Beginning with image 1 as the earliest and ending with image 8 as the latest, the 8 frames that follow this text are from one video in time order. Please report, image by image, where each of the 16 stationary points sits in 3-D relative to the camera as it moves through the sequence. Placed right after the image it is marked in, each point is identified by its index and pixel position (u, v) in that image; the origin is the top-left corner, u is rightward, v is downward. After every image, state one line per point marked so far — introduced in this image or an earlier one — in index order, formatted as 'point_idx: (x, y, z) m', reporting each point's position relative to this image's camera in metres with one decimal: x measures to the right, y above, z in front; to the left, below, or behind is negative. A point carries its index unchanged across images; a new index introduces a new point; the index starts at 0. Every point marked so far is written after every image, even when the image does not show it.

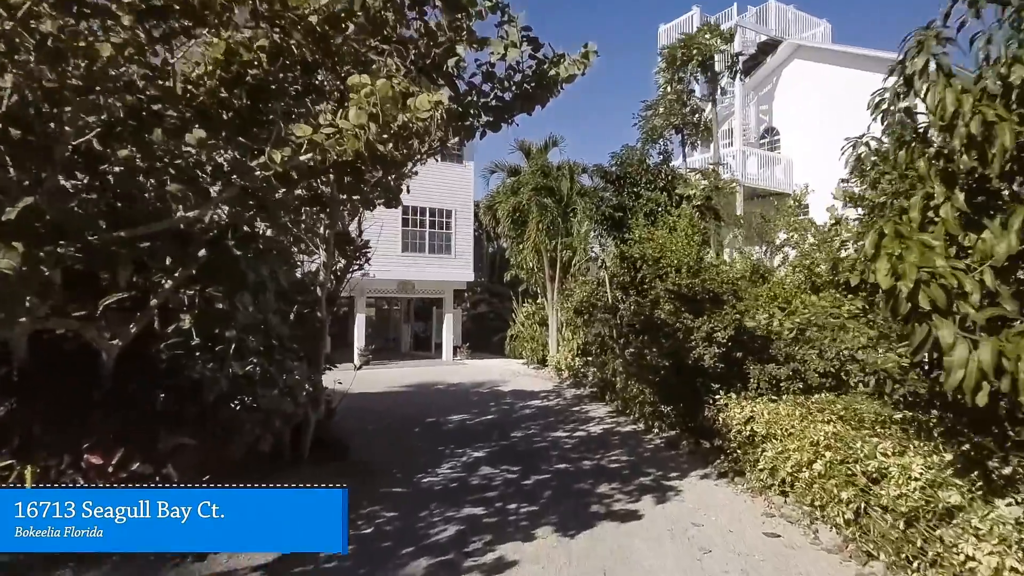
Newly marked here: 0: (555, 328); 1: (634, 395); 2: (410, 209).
0: (+1.2, -1.2, +17.5) m
1: (+2.0, -1.8, +10.6) m
2: (-3.3, +2.5, +19.9) m
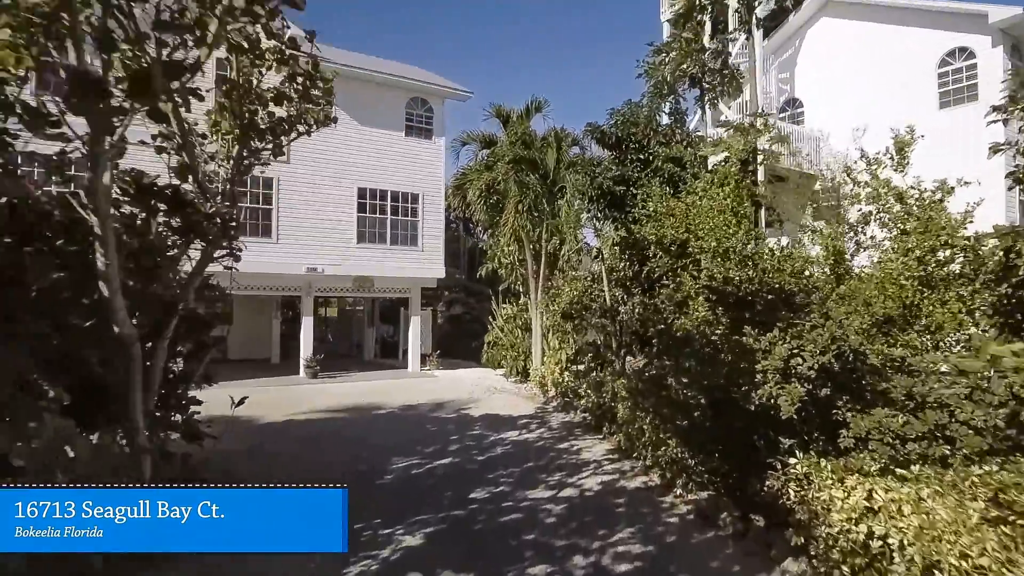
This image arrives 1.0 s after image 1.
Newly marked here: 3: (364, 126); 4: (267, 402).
0: (+0.6, -1.1, +14.5) m
1: (+1.6, -1.7, +7.6) m
2: (-3.9, +2.6, +16.8) m
3: (-3.9, +4.3, +16.7) m
4: (-4.9, -2.3, +12.7) m
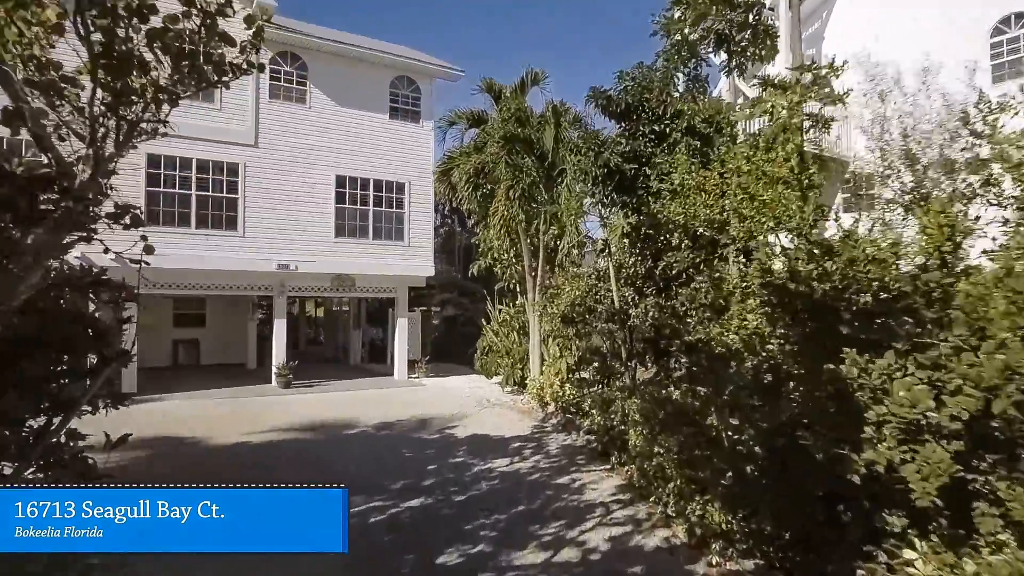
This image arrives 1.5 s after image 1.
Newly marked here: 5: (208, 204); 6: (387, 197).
0: (+0.5, -1.1, +12.8) m
1: (+1.4, -1.7, +6.0) m
2: (-4.0, +2.6, +15.2) m
3: (-4.0, +4.3, +15.1) m
4: (-5.0, -2.3, +11.1) m
5: (-6.5, +1.8, +13.6) m
6: (-3.1, +2.3, +15.7) m
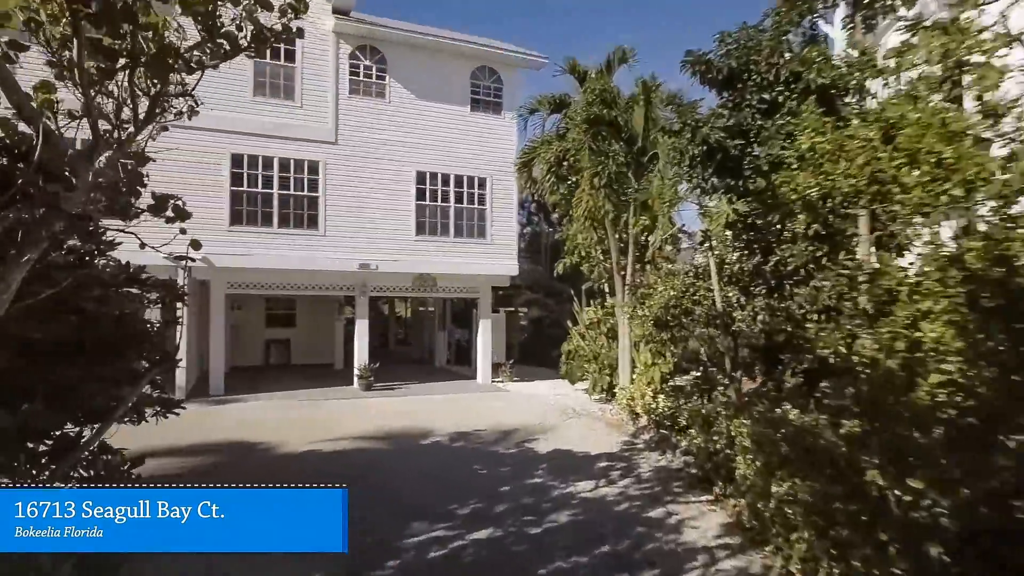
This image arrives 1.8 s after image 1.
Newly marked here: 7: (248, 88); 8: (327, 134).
0: (+2.1, -1.1, +11.6) m
1: (+2.1, -1.7, +4.7) m
2: (-2.0, +2.6, +14.6) m
3: (-2.0, +4.3, +14.6) m
4: (-3.6, -2.3, +10.8) m
5: (-4.7, +1.8, +13.4) m
6: (-1.0, +2.3, +15.1) m
7: (-5.4, +4.1, +13.0) m
8: (-4.0, +3.3, +13.6) m
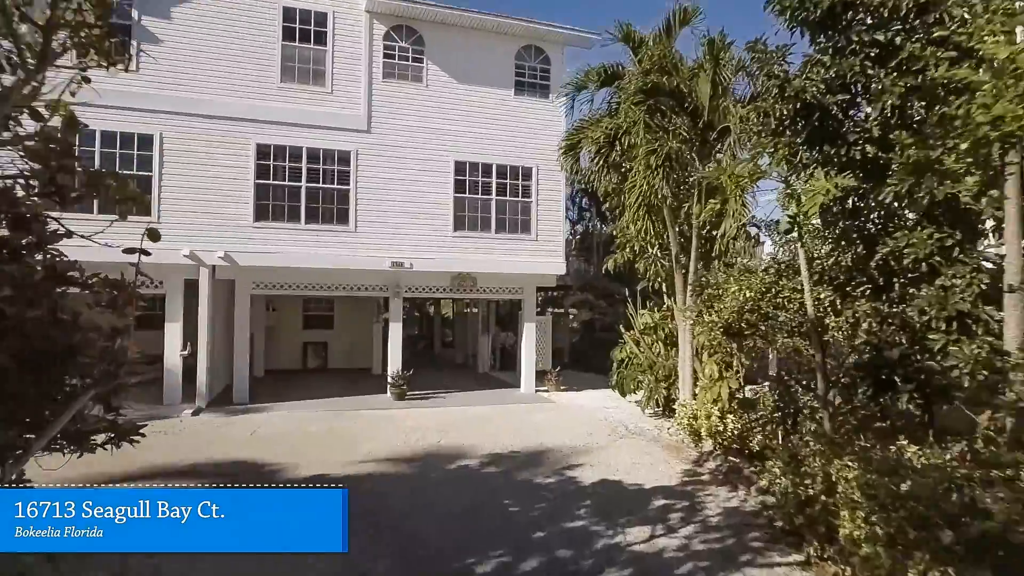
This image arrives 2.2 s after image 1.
0: (+2.9, -1.1, +10.1) m
1: (+2.1, -1.7, +3.2) m
2: (-1.0, +2.6, +13.4) m
3: (-1.0, +4.3, +13.4) m
4: (-3.0, -2.3, +9.7) m
5: (-3.8, +1.8, +12.5) m
6: (0.0, +2.3, +13.8) m
7: (-4.6, +4.1, +12.1) m
8: (-3.1, +3.3, +12.6) m
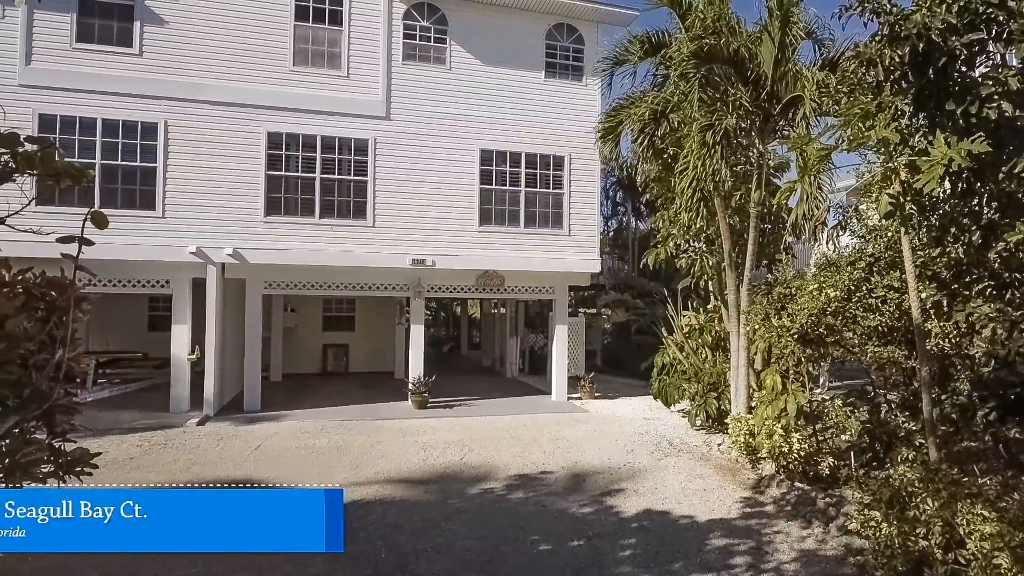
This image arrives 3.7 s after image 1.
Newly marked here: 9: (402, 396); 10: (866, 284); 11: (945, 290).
0: (+3.3, -1.1, +8.9) m
1: (+2.3, -1.7, +2.1) m
2: (-0.4, +2.6, +12.4) m
3: (-0.5, +4.3, +12.4) m
4: (-2.5, -2.3, +8.8) m
5: (-3.3, +1.8, +11.6) m
6: (+0.6, +2.3, +12.7) m
7: (-4.0, +4.2, +11.3) m
8: (-2.5, +3.3, +11.7) m
9: (-2.3, -2.3, +13.1) m
10: (+3.3, 0.0, +5.8) m
11: (+3.5, 0.0, +5.0) m
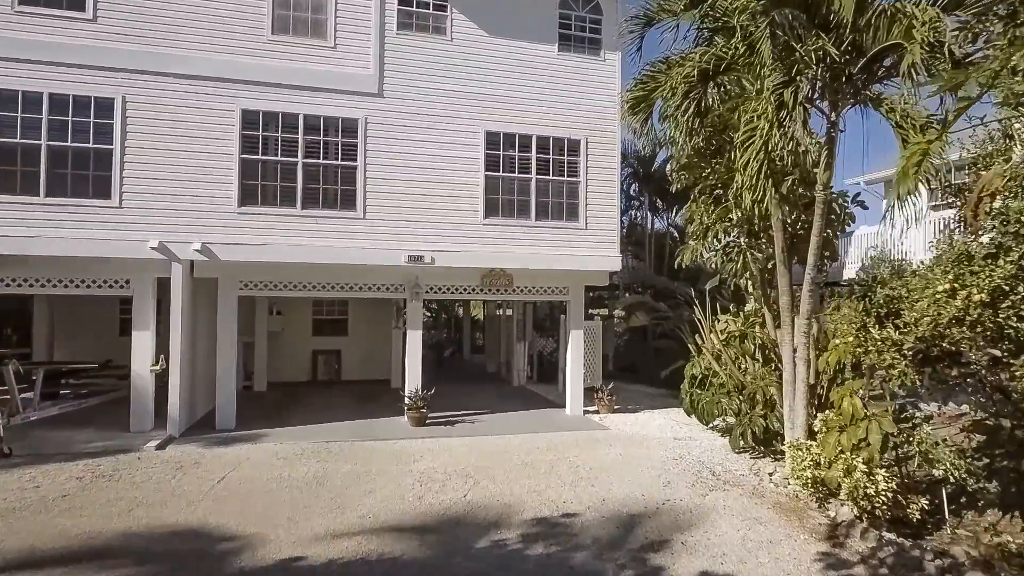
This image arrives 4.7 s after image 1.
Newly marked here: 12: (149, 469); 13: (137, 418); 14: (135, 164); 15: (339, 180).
0: (+3.4, -1.1, +7.4) m
1: (+2.4, -1.7, +0.6) m
2: (-0.2, +2.6, +11.0) m
3: (-0.3, +4.3, +10.9) m
4: (-2.4, -2.3, +7.4) m
5: (-3.1, +1.8, +10.1) m
6: (+0.8, +2.3, +11.3) m
7: (-3.9, +4.1, +9.9) m
8: (-2.3, +3.3, +10.2) m
9: (-2.1, -2.3, +11.7) m
10: (+3.4, 0.0, +4.4) m
11: (+3.6, 0.0, +3.6) m
12: (-4.5, -2.2, +7.8) m
13: (-5.7, -2.0, +9.6) m
14: (-5.6, +1.8, +9.3) m
15: (-2.8, +1.8, +10.2) m
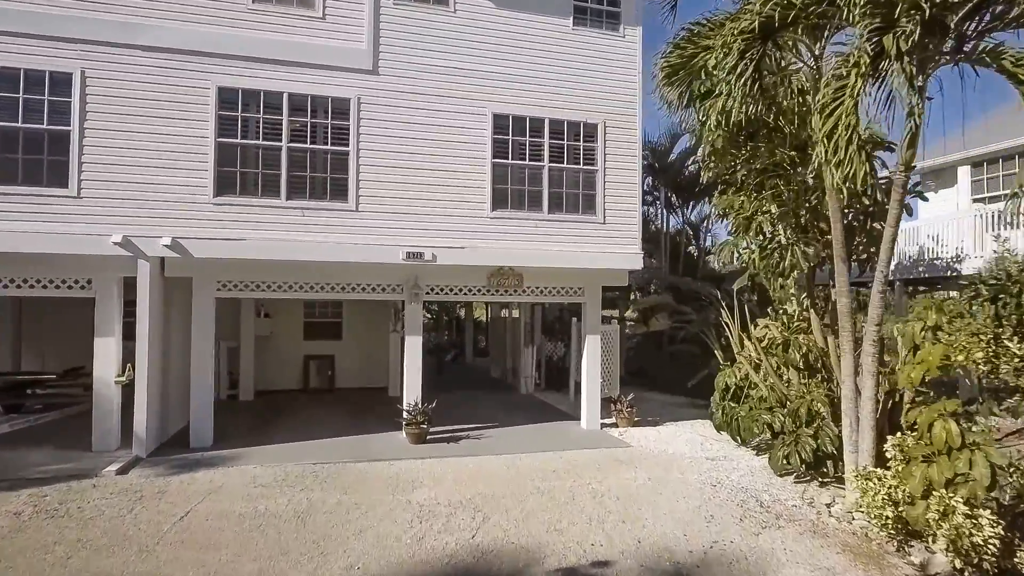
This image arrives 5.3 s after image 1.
0: (+3.6, -1.1, +6.3) m
1: (+2.6, -1.7, -0.5) m
2: (-0.1, +2.6, +9.9) m
3: (-0.1, +4.3, +9.8) m
4: (-2.2, -2.3, +6.3) m
5: (-3.0, +1.8, +9.0) m
6: (+0.9, +2.3, +10.1) m
7: (-3.7, +4.1, +8.8) m
8: (-2.2, +3.3, +9.1) m
9: (-2.0, -2.3, +10.6) m
10: (+3.6, 0.0, +3.3) m
11: (+3.8, 0.0, +2.5) m
12: (-4.3, -2.2, +6.7) m
13: (-5.5, -2.0, +8.5) m
14: (-5.4, +1.8, +8.2) m
15: (-2.7, +1.7, +9.1) m
